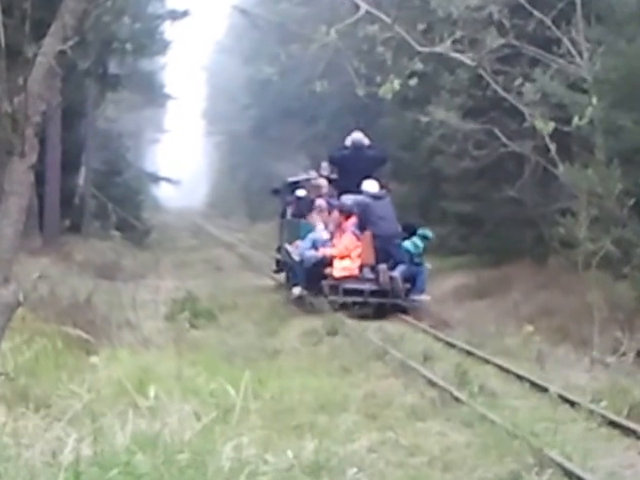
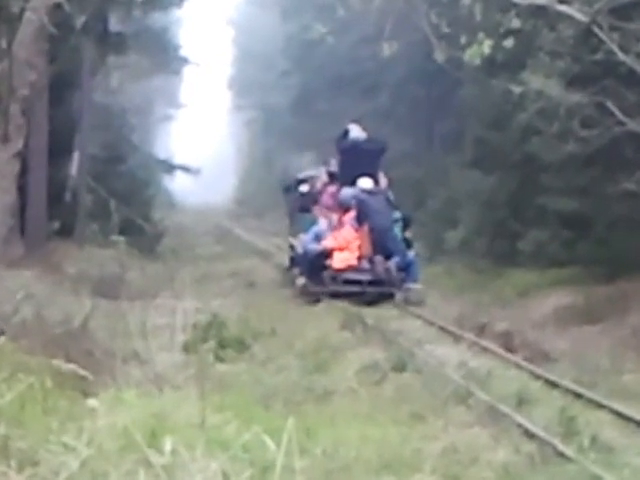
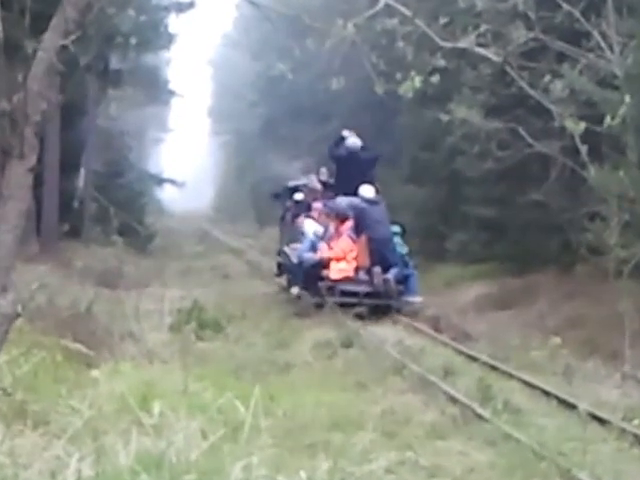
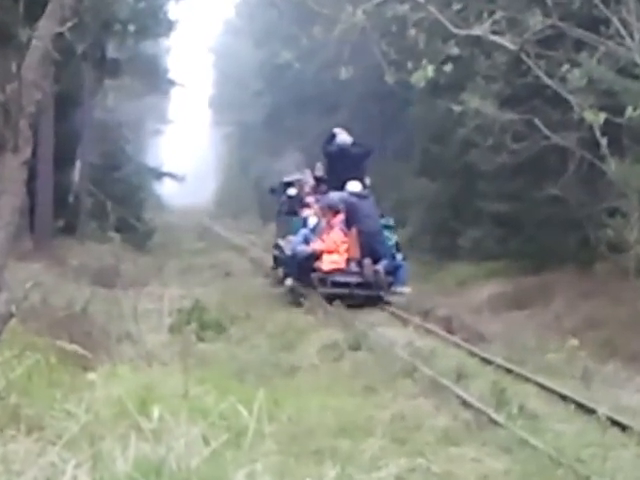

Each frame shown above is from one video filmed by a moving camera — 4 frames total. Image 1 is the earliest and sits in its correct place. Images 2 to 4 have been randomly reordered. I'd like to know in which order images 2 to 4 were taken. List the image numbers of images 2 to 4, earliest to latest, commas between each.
3, 4, 2
